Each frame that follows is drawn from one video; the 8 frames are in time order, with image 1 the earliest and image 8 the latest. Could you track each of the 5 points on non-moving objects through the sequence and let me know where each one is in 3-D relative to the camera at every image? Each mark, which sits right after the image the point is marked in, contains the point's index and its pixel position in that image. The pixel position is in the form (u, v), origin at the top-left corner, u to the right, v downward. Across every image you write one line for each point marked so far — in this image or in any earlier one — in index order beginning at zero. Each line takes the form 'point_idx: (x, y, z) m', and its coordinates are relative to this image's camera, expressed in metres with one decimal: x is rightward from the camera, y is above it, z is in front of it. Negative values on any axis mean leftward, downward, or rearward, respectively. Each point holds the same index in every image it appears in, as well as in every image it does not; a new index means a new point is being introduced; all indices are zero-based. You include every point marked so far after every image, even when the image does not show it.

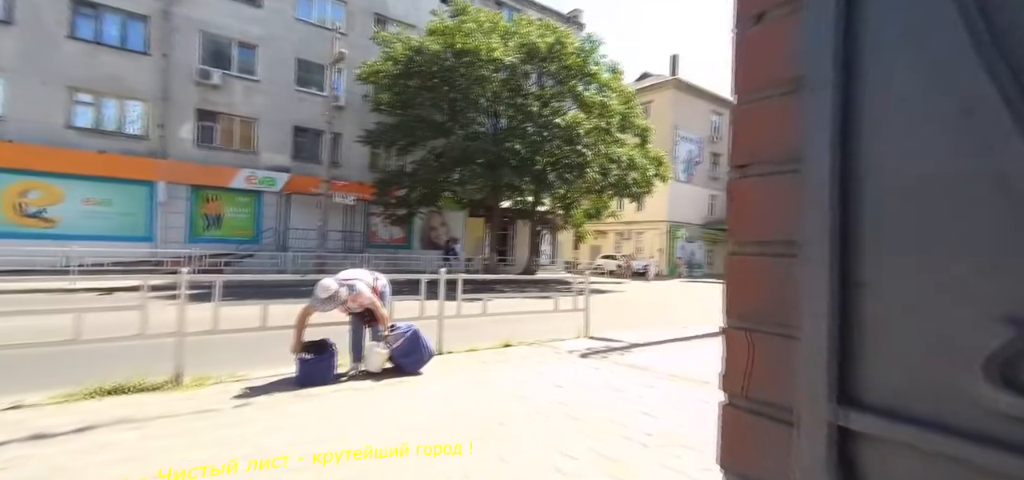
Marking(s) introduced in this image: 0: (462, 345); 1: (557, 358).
0: (-0.7, -1.6, +7.2) m
1: (+0.6, -1.6, +6.7) m
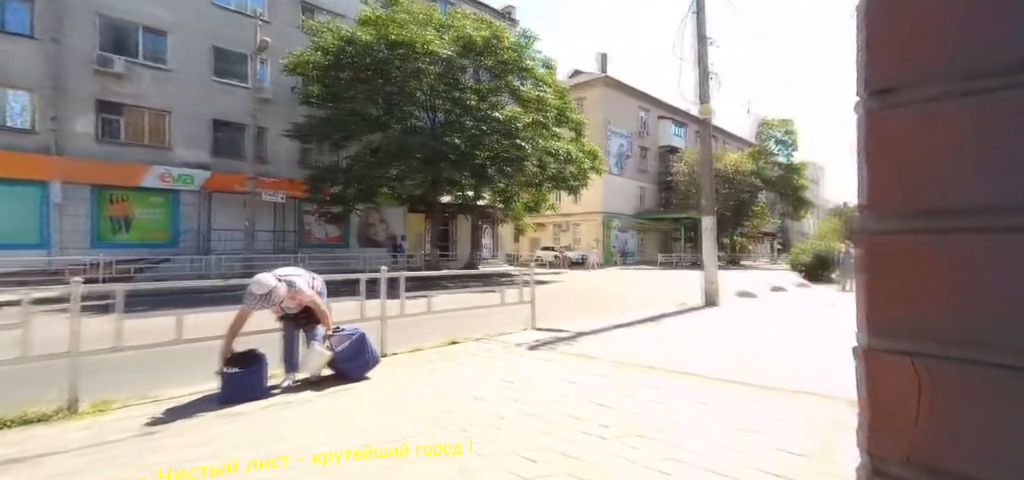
0: (-1.5, -1.5, +7.1) m
1: (-0.1, -1.5, +6.7) m
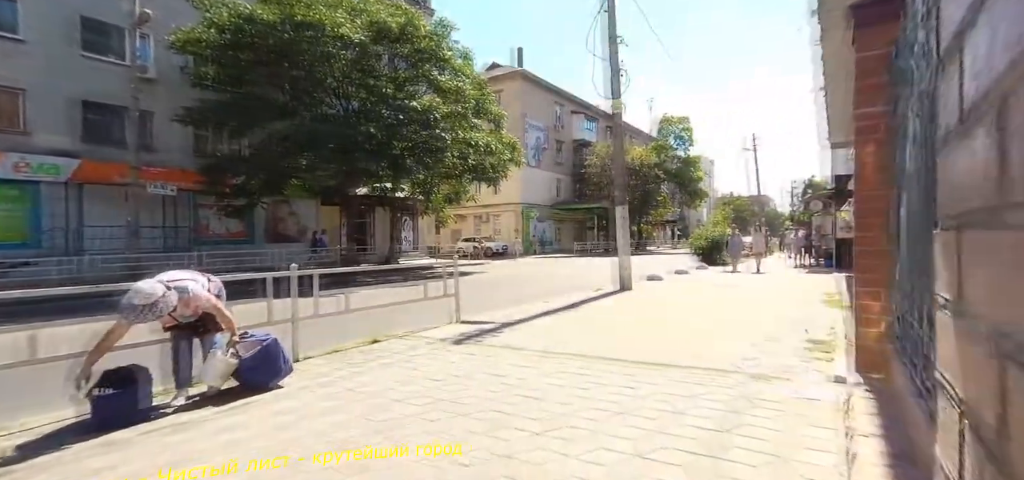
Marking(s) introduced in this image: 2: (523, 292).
0: (-2.6, -1.4, +6.6) m
1: (-1.1, -1.4, +6.5) m
2: (+0.2, -1.4, +13.4) m
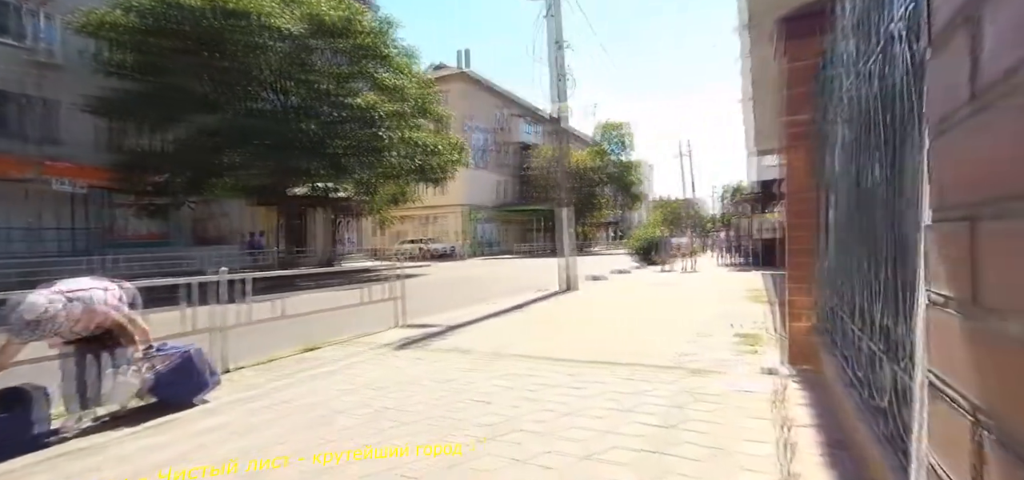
0: (-3.2, -1.5, +6.2) m
1: (-1.8, -1.5, +6.3) m
2: (-1.2, -1.4, +13.2) m
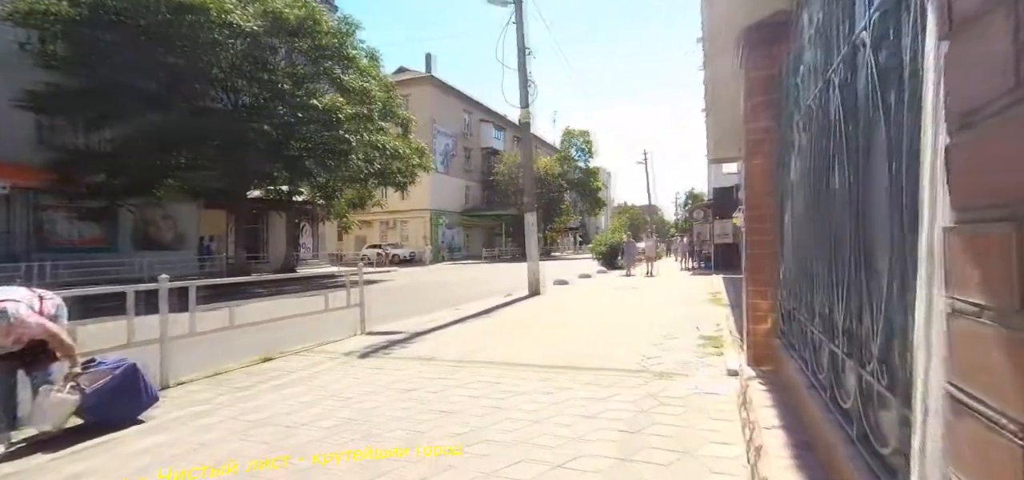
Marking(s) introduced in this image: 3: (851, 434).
0: (-3.7, -1.5, +5.9) m
1: (-2.2, -1.5, +6.0) m
2: (-2.1, -1.6, +13.0) m
3: (+1.9, -1.1, +2.7) m
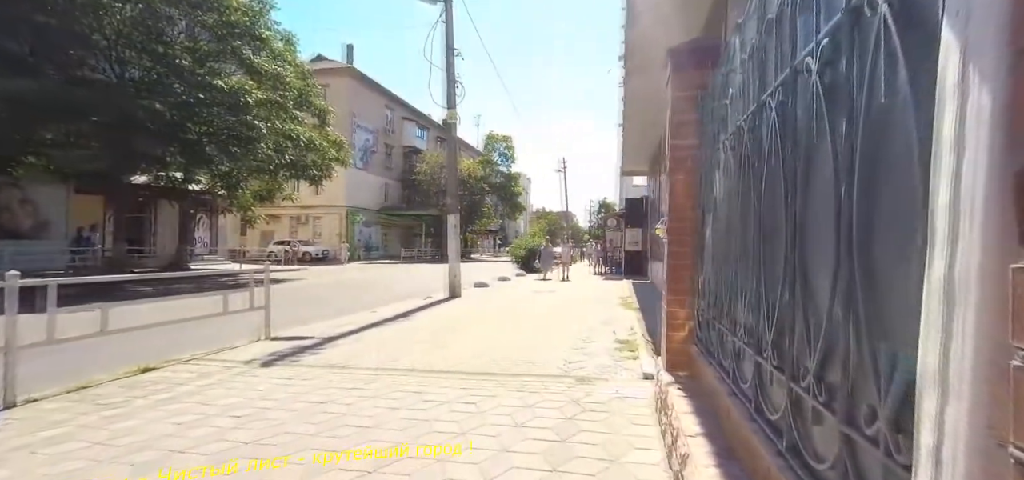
0: (-4.5, -1.4, +5.0) m
1: (-3.1, -1.5, +5.4) m
2: (-4.1, -1.5, +12.3) m
3: (+1.5, -1.1, +2.8) m
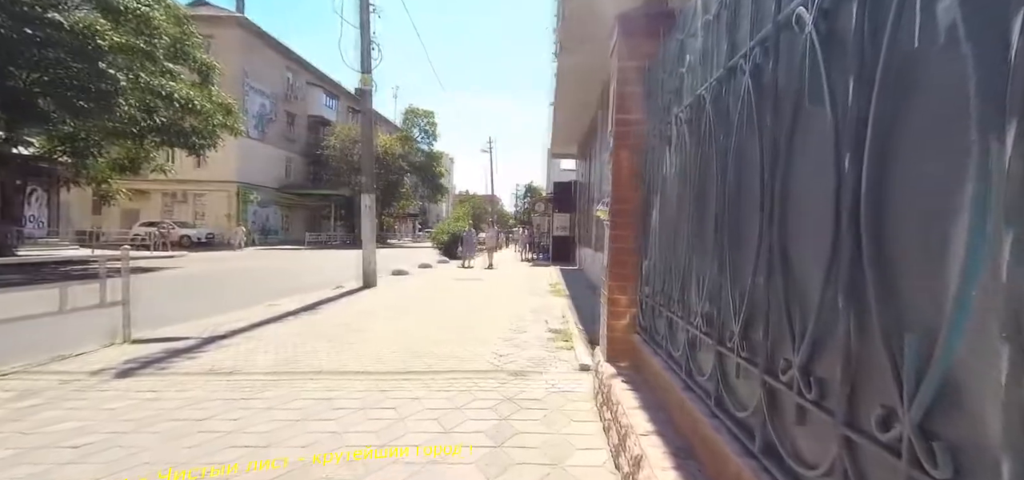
0: (-5.1, -1.2, +3.6) m
1: (-3.8, -1.3, +4.3) m
2: (-6.0, -1.1, +10.9) m
3: (+1.2, -1.0, +2.4) m
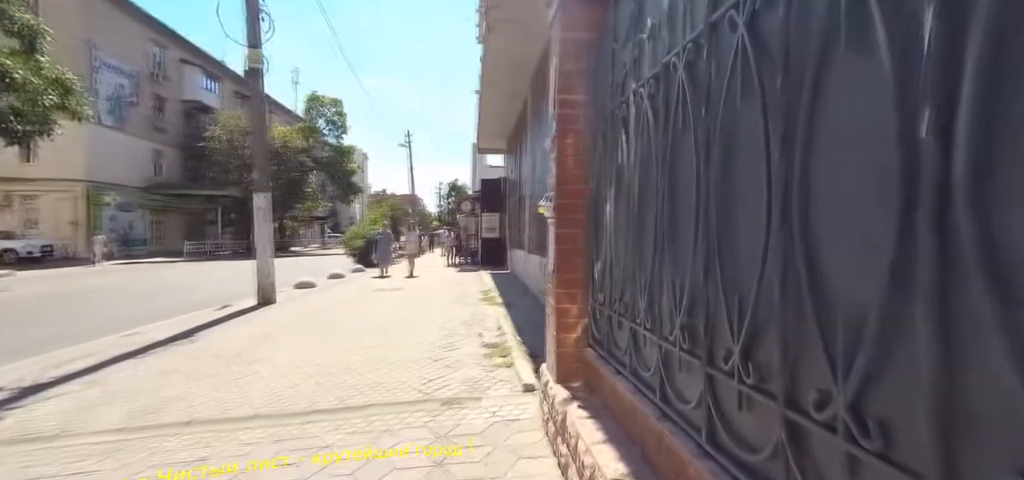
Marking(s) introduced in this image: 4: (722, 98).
0: (-5.4, -1.4, +2.0) m
1: (-4.2, -1.4, +2.9) m
2: (-7.4, -1.4, +9.0) m
3: (+1.0, -1.0, +1.9) m
4: (+1.0, +0.7, +2.4) m
